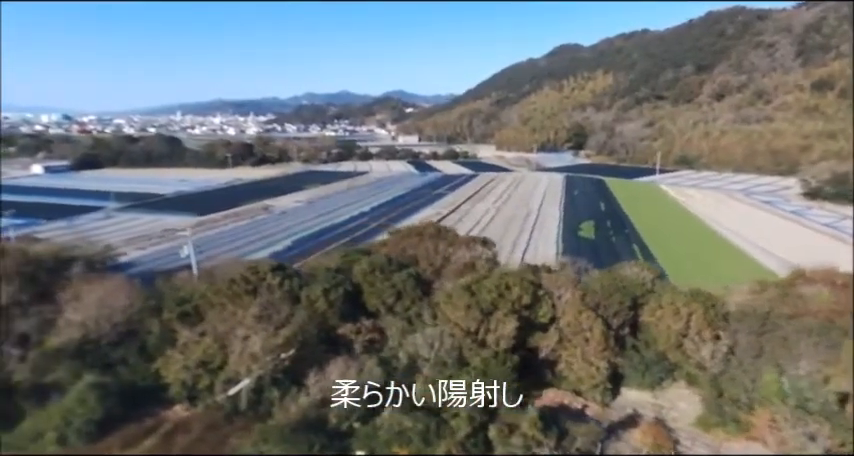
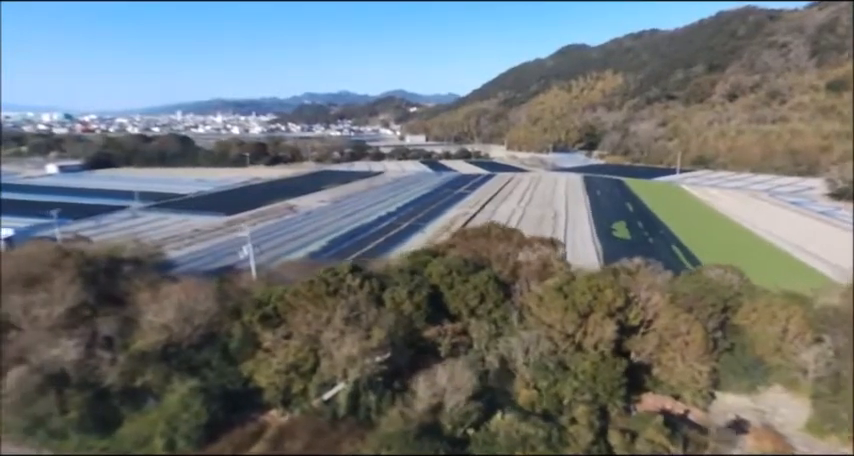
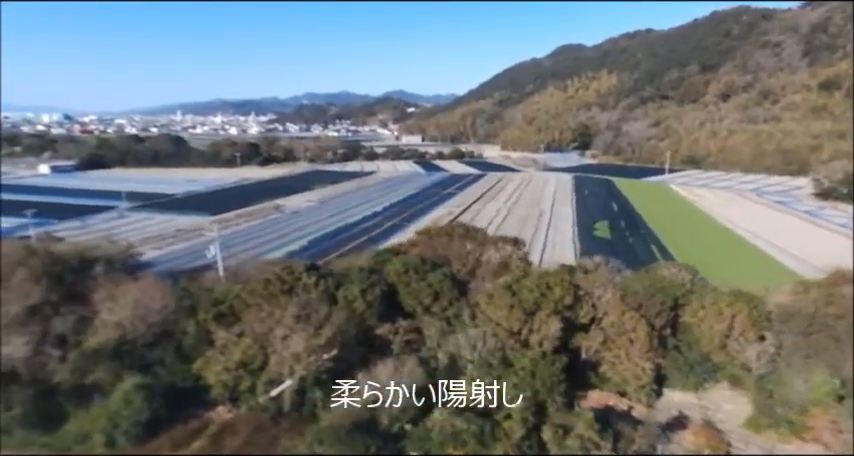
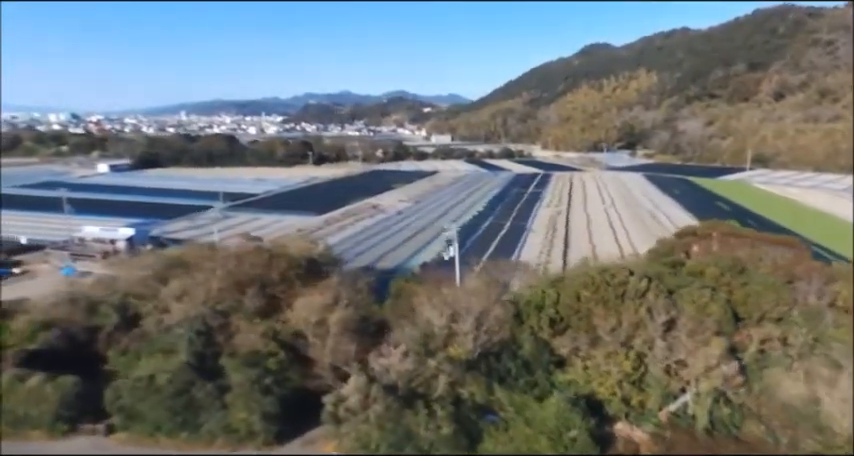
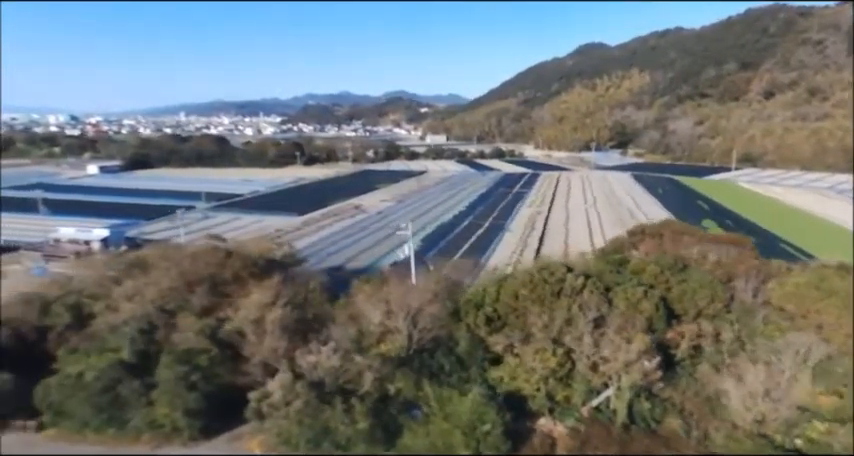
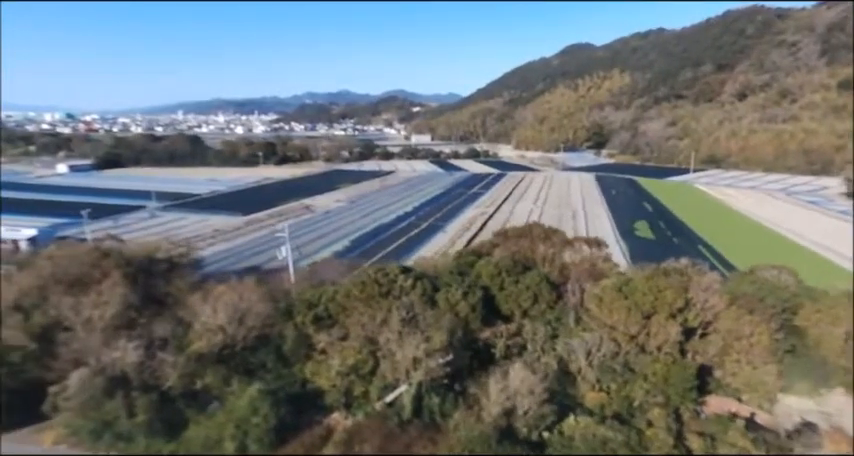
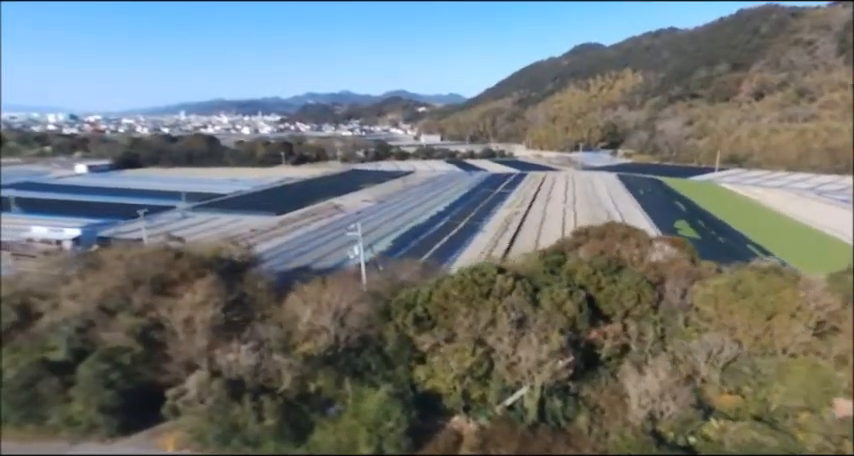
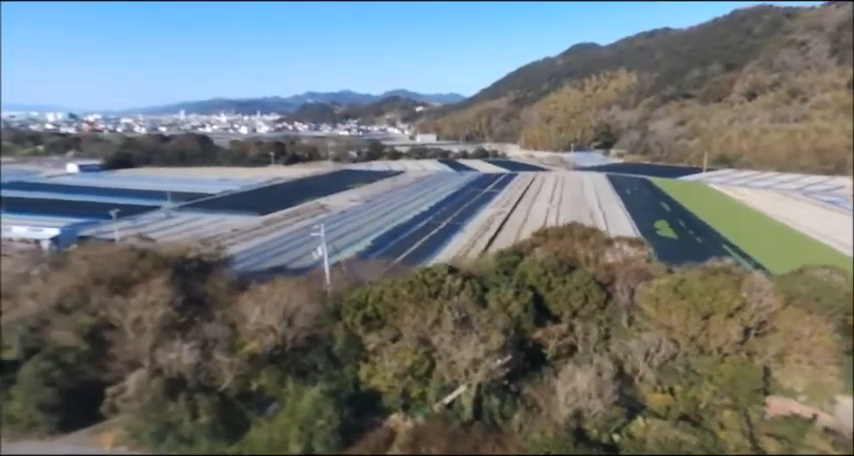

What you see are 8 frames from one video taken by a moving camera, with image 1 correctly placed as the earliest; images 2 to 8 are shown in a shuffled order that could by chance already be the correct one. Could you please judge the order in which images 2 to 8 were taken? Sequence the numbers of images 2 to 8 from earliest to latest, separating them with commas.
3, 2, 6, 8, 7, 5, 4
